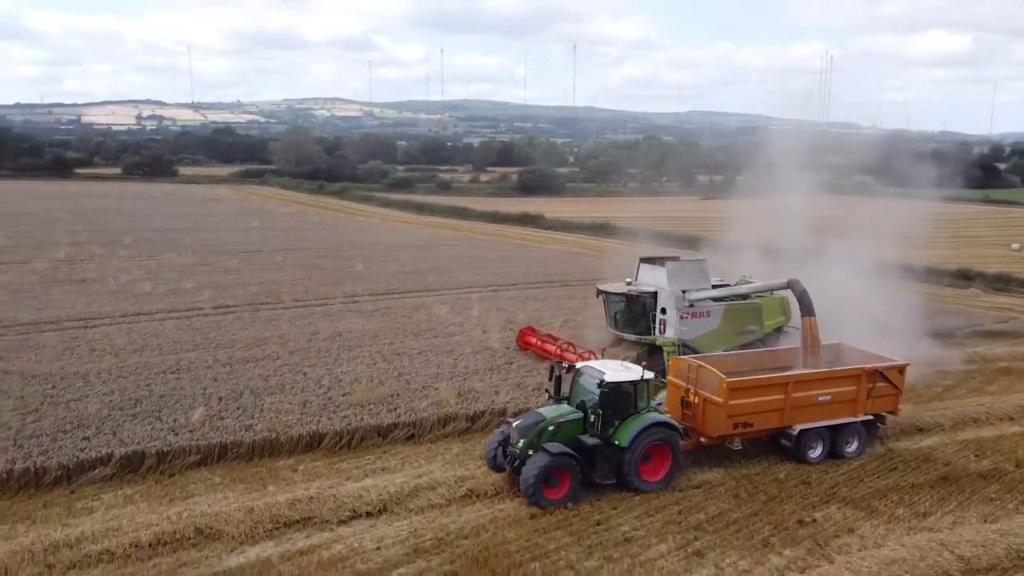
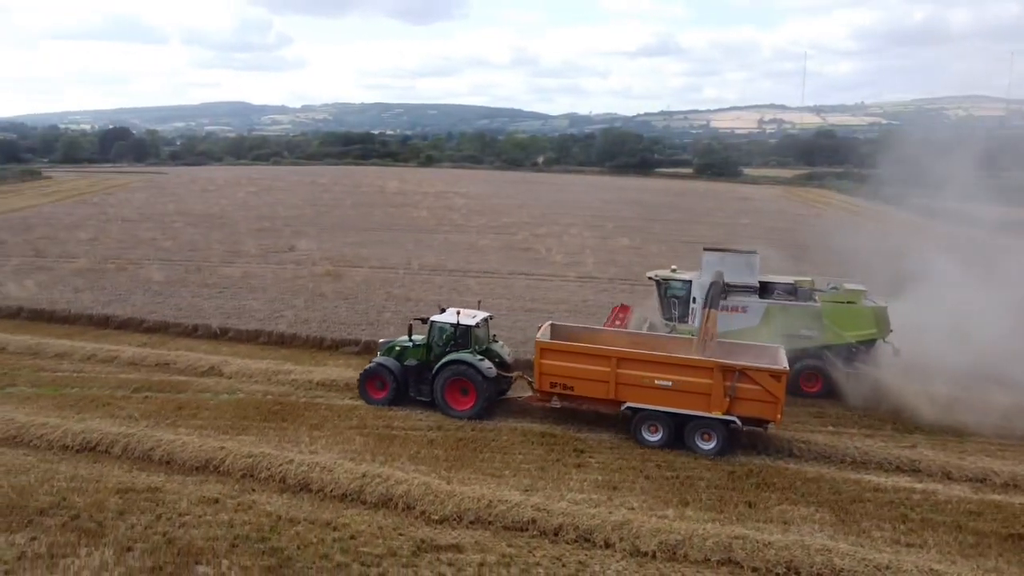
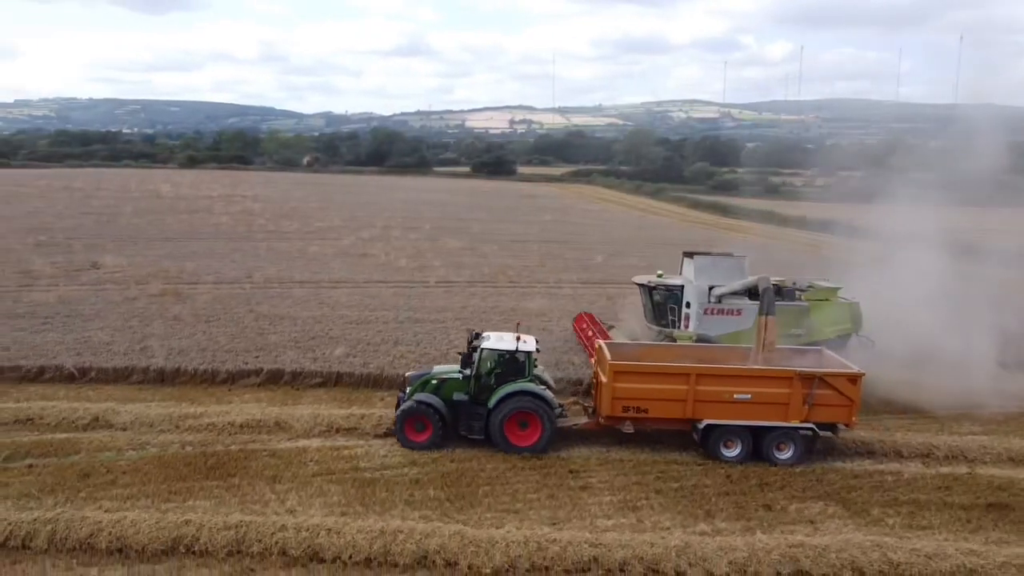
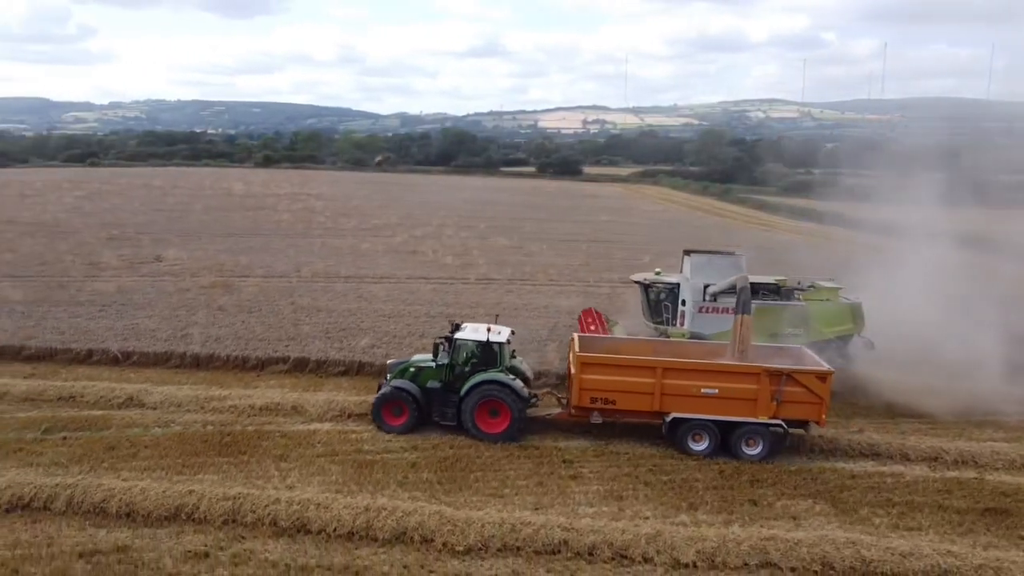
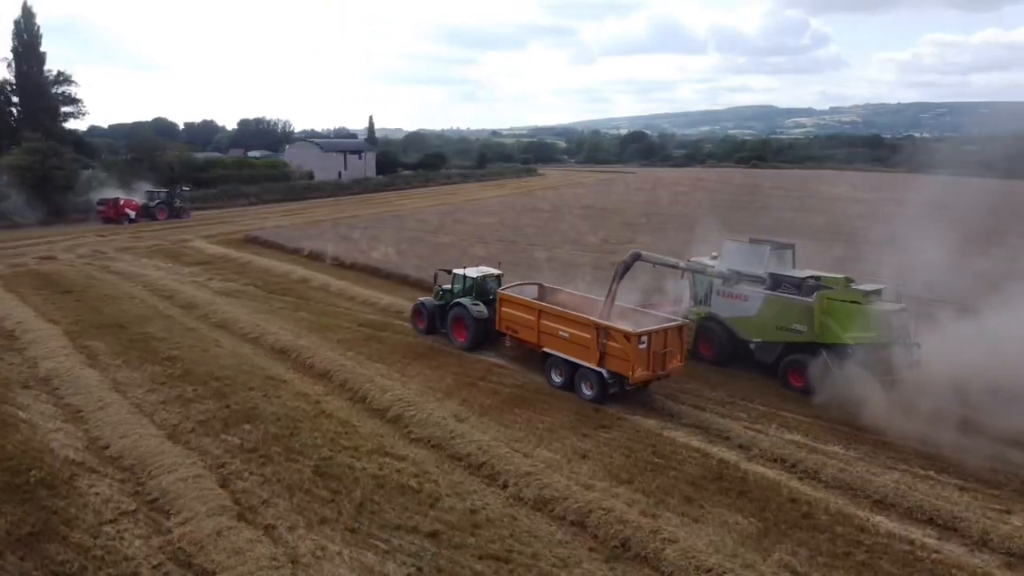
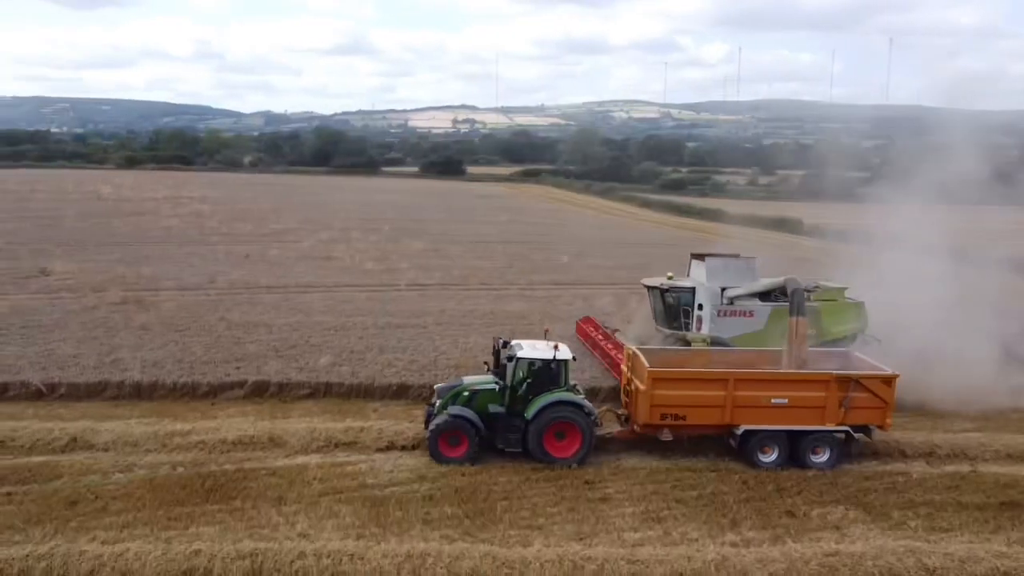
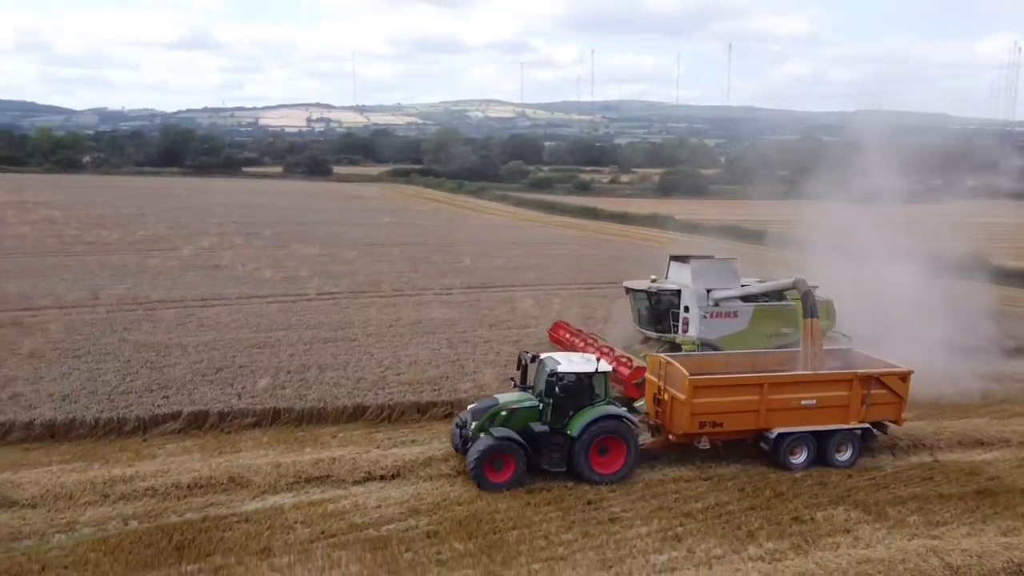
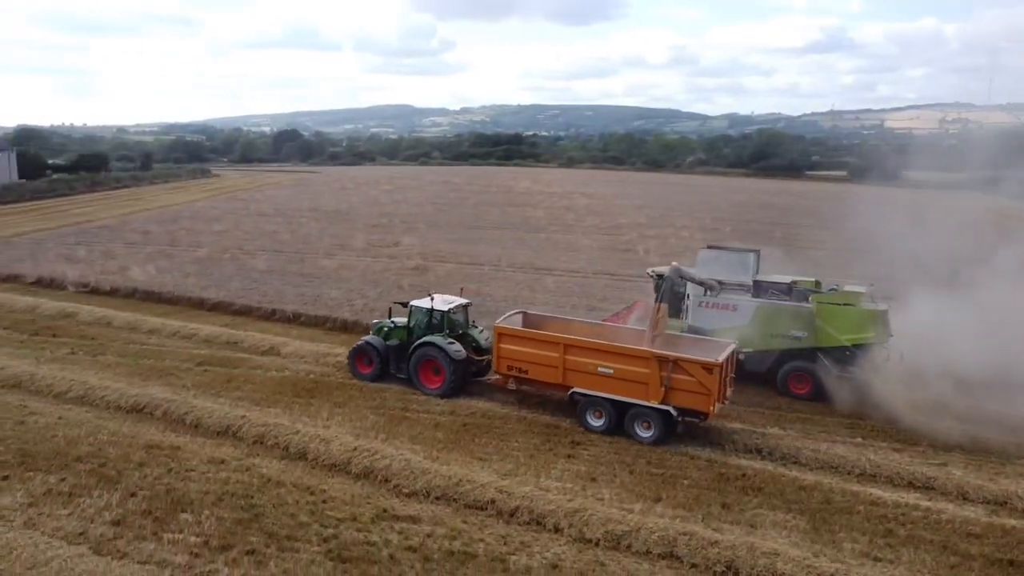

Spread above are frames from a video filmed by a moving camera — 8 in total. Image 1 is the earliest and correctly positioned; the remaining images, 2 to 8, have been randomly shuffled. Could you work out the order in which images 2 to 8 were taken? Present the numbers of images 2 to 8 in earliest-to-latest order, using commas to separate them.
7, 6, 3, 4, 2, 8, 5
